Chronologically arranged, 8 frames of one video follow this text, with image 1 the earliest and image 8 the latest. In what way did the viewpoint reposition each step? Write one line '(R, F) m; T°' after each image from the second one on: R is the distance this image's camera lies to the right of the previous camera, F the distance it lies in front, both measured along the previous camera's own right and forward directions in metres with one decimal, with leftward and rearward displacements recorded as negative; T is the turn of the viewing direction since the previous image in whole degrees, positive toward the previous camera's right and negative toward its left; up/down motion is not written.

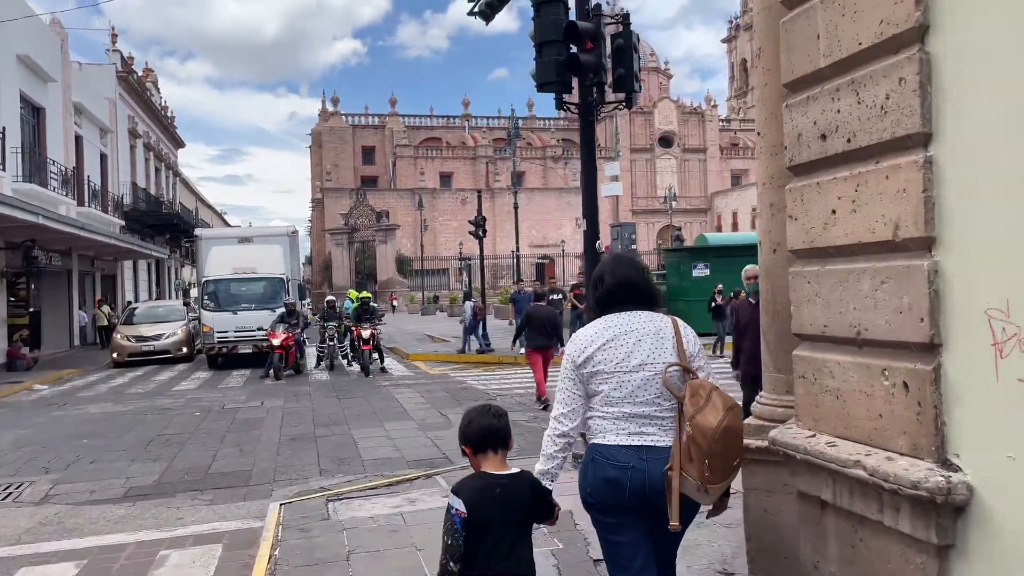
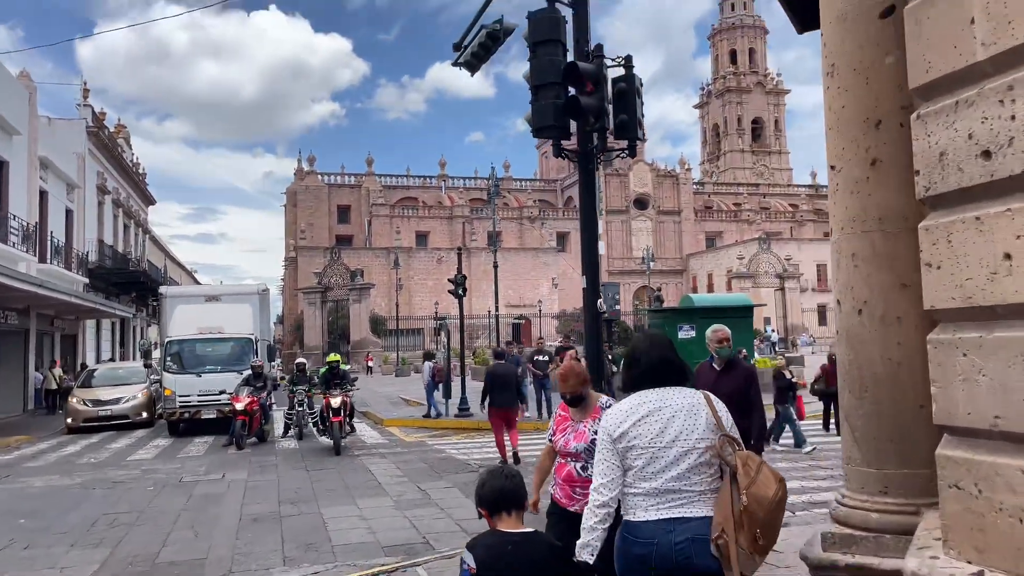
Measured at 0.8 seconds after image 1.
(-0.1, +0.6) m; +2°
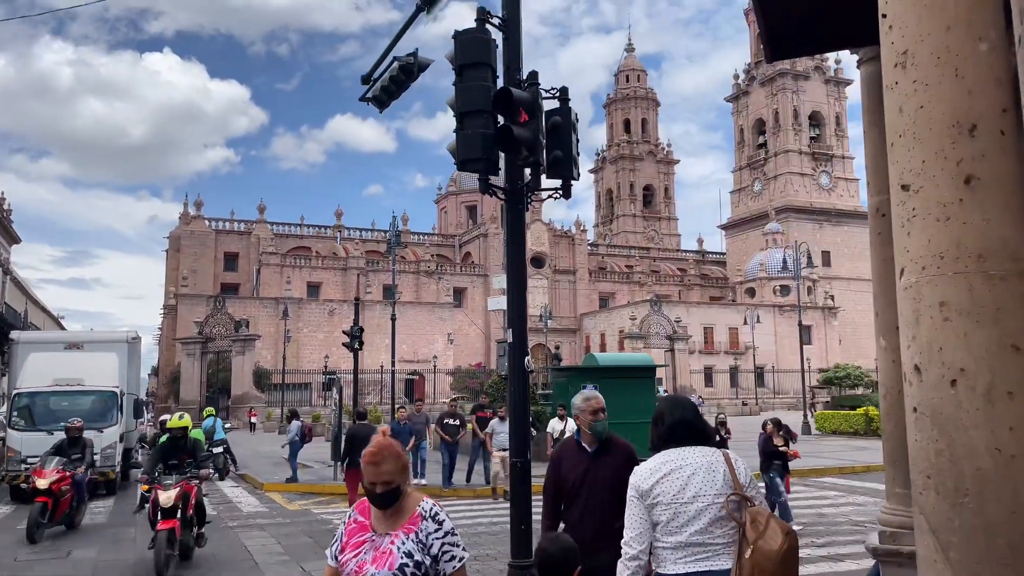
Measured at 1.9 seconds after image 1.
(-0.1, +0.8) m; +8°
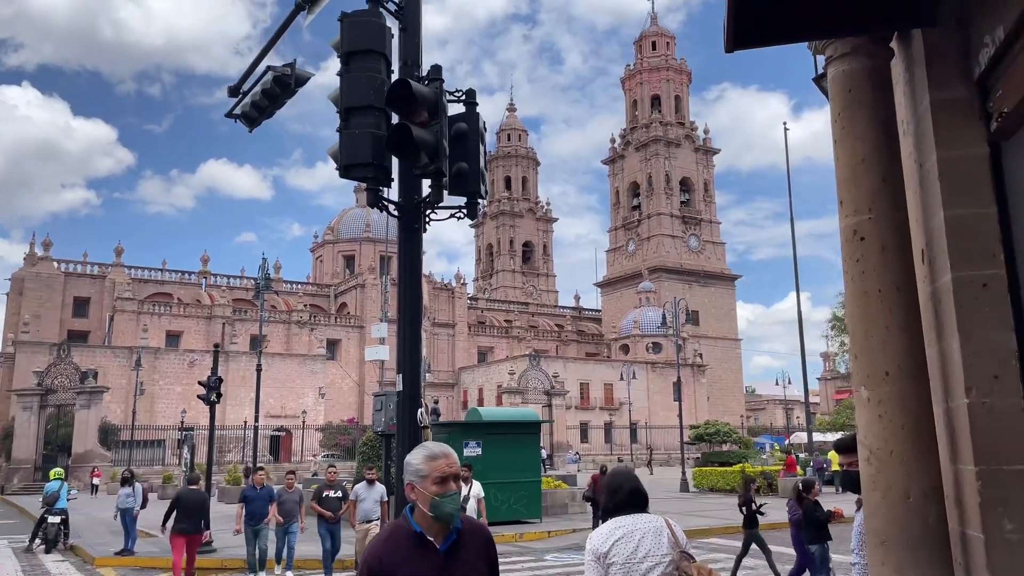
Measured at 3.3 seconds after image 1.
(-0.1, +0.9) m; +9°
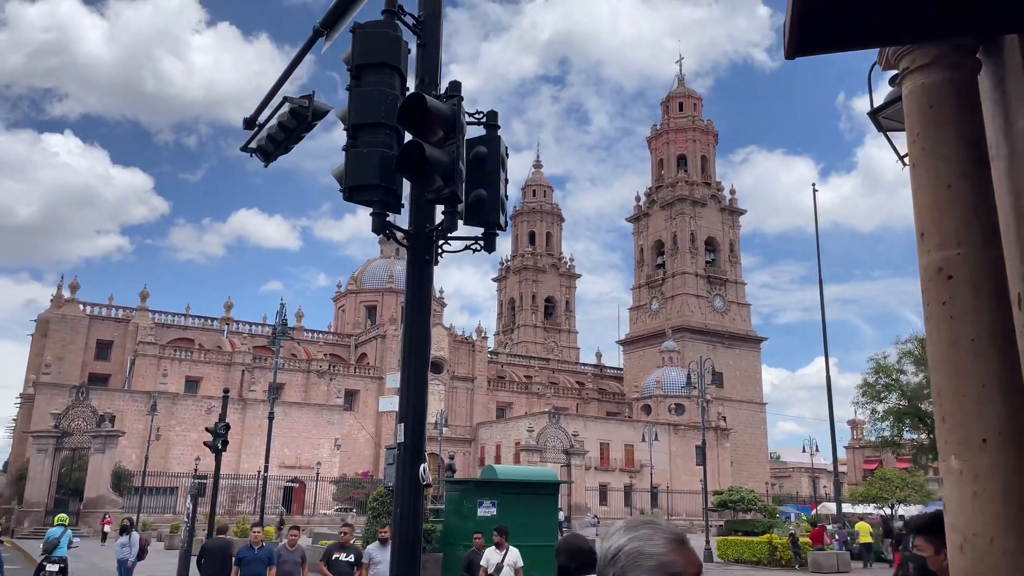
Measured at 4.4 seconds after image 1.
(0.0, +0.5) m; -2°
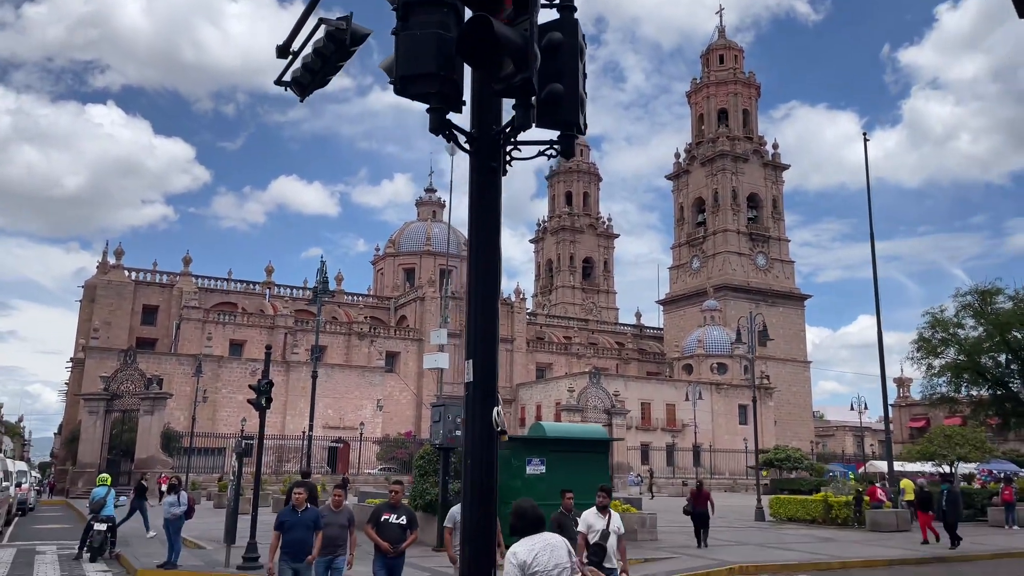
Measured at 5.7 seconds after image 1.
(-0.2, +0.5) m; -3°
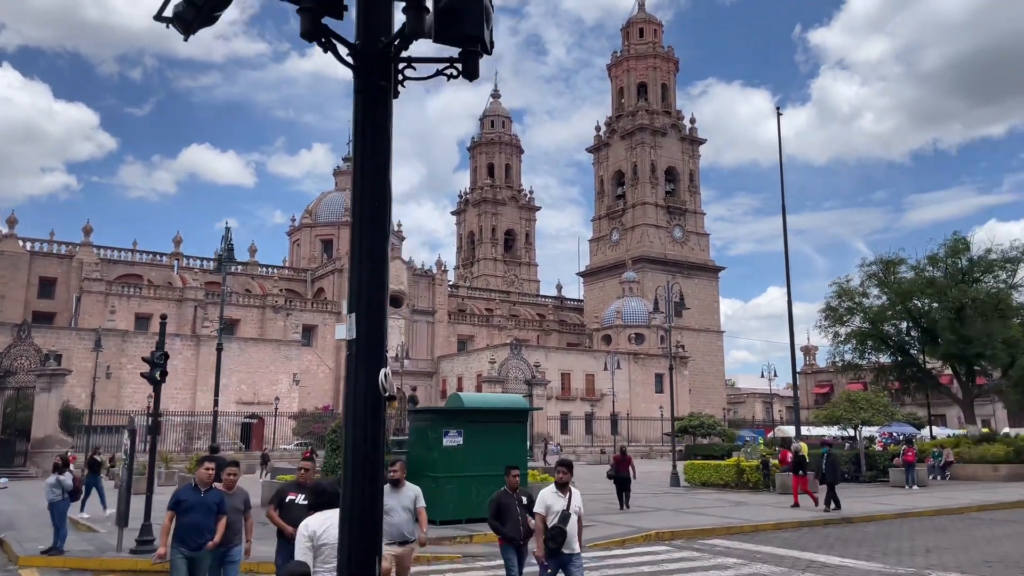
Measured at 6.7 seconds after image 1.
(+0.1, +0.4) m; +6°
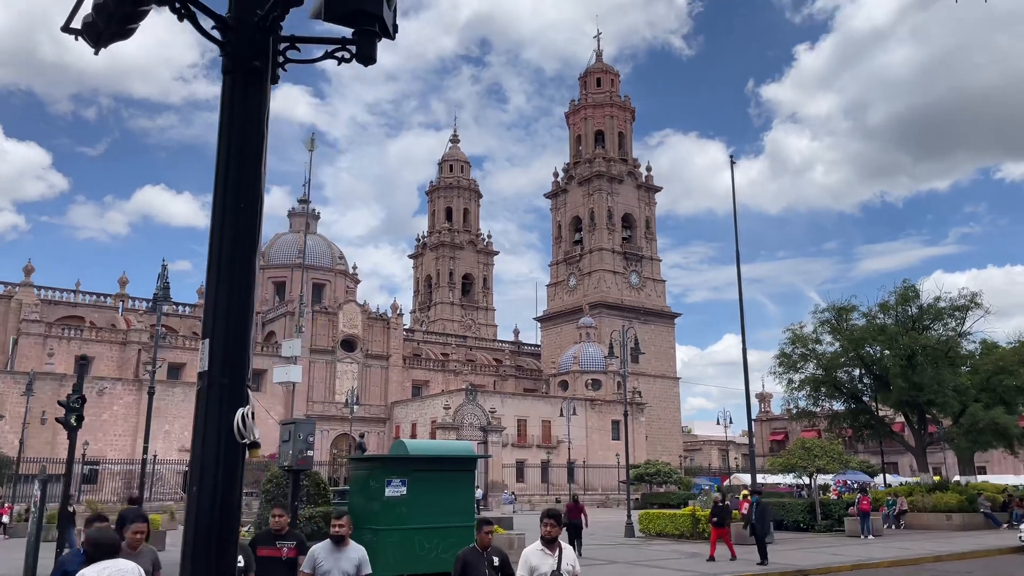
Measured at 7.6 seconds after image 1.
(+0.2, +0.5) m; +3°
